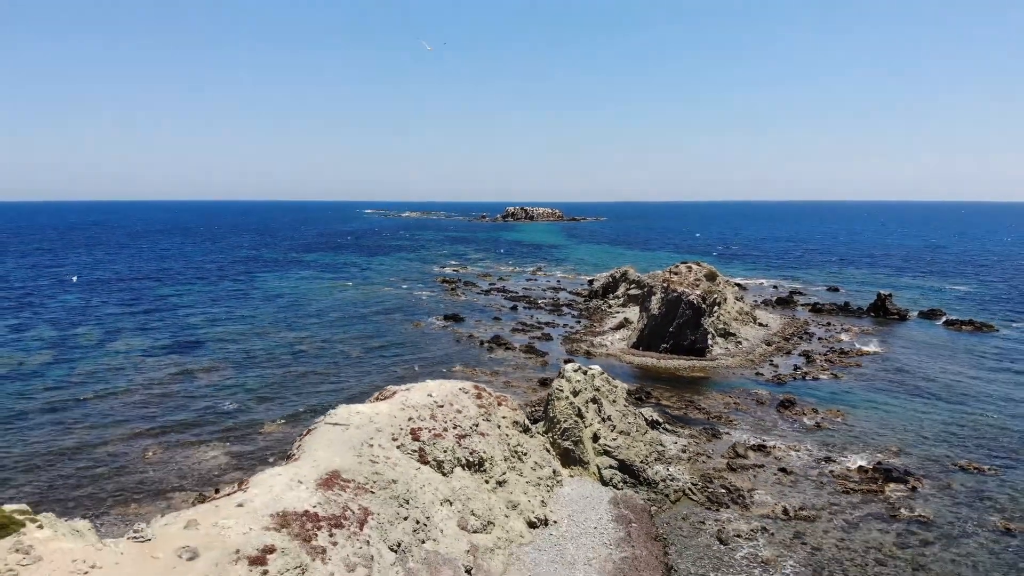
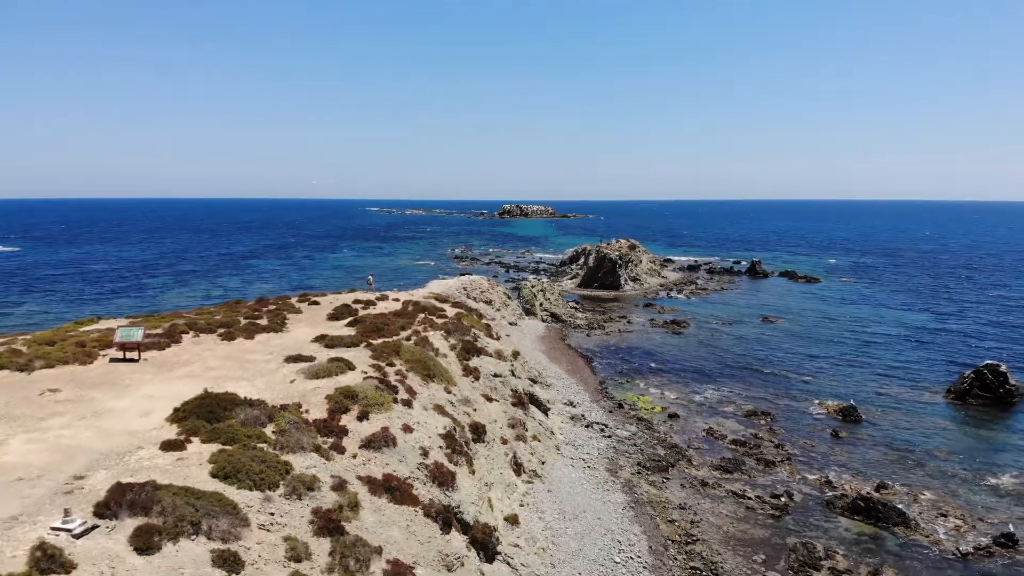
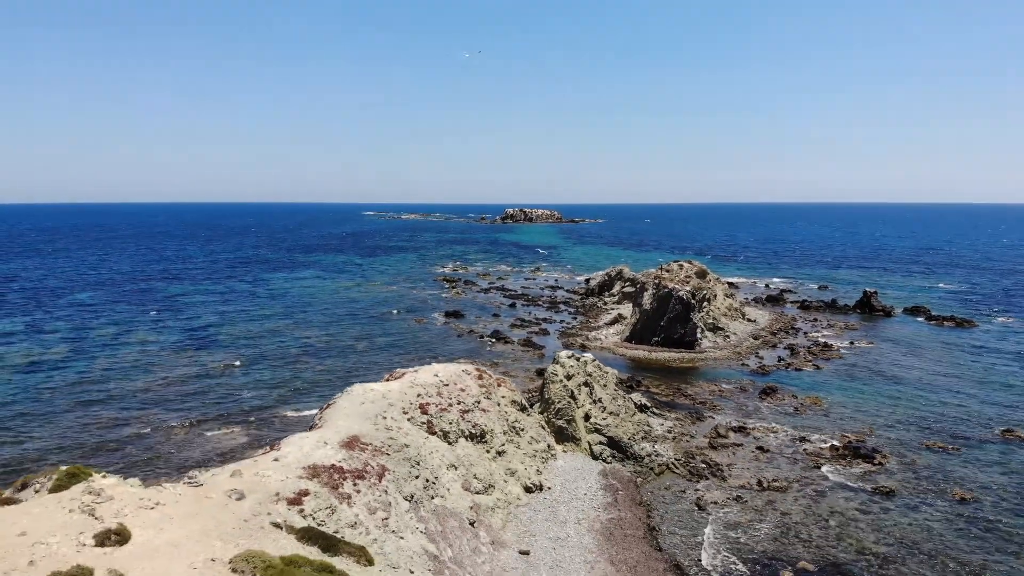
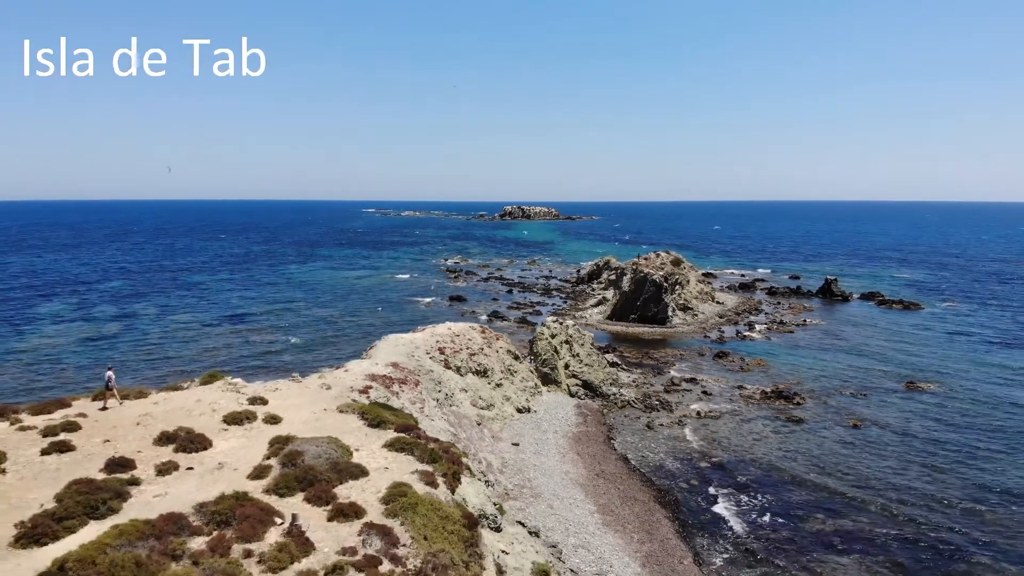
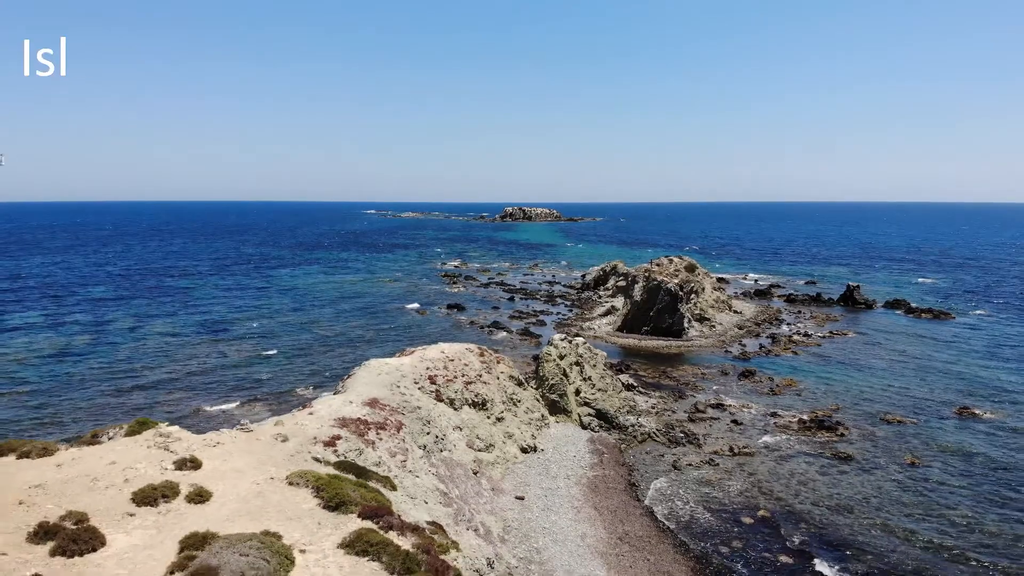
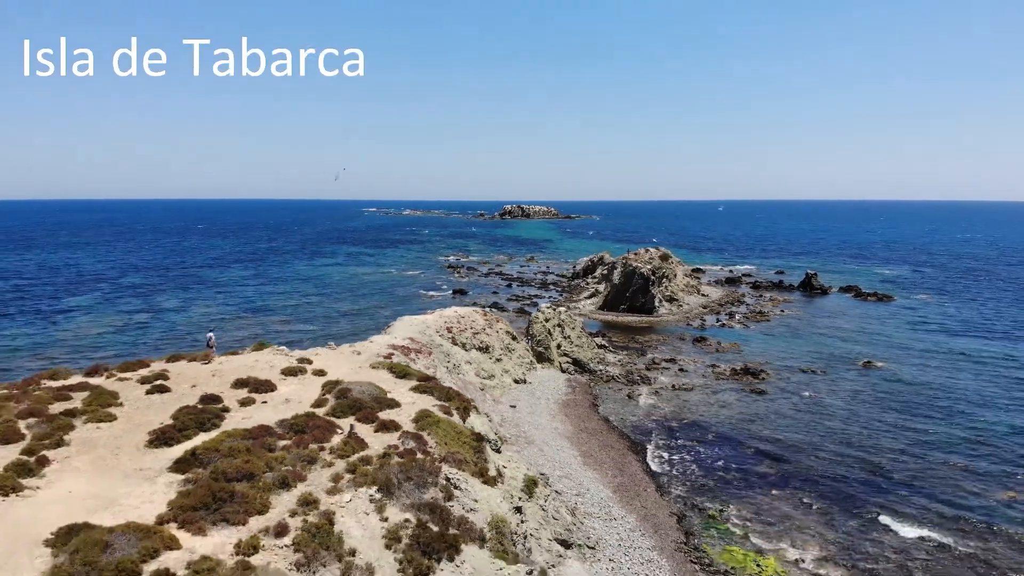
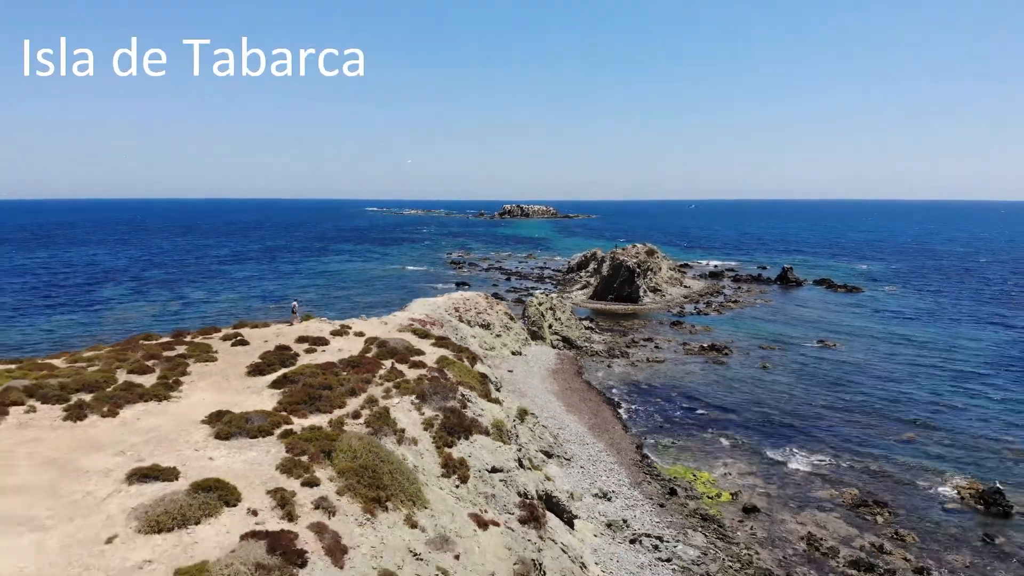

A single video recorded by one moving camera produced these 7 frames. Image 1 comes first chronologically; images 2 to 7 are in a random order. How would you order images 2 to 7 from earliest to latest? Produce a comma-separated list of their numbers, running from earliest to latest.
3, 5, 4, 6, 7, 2
